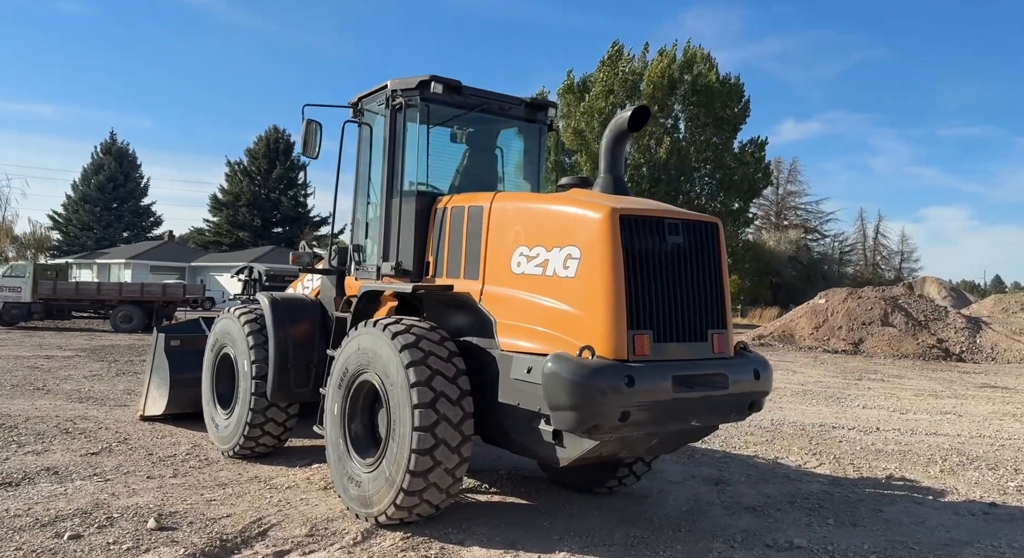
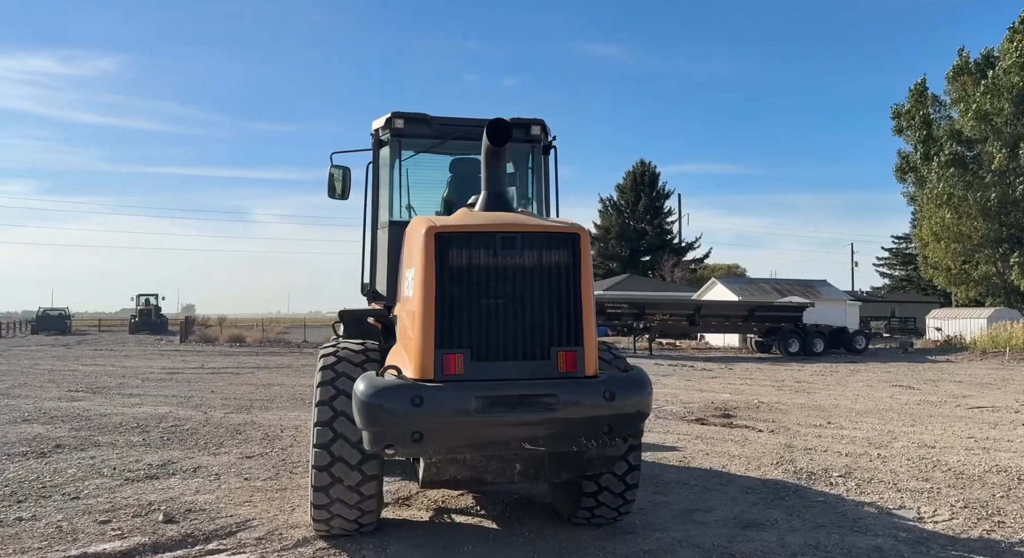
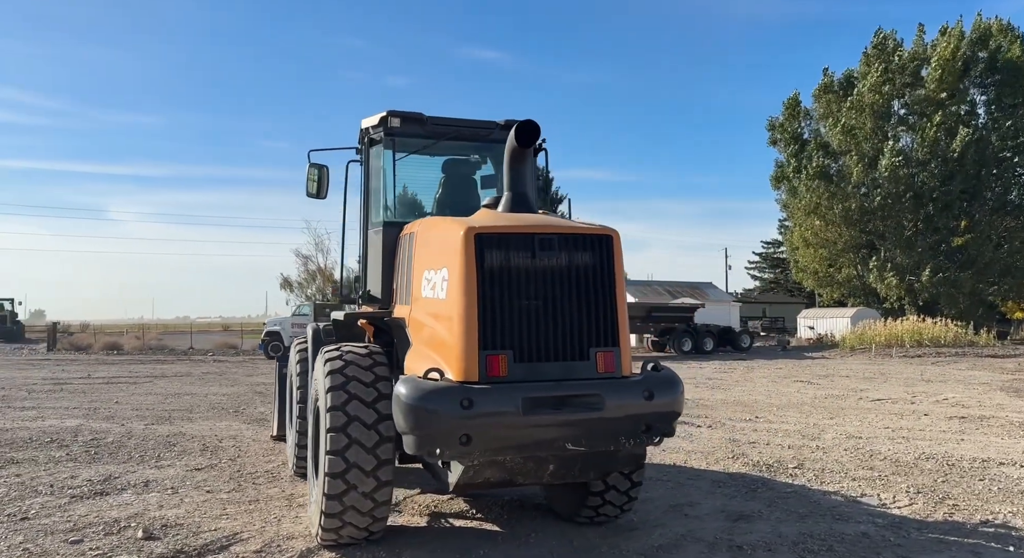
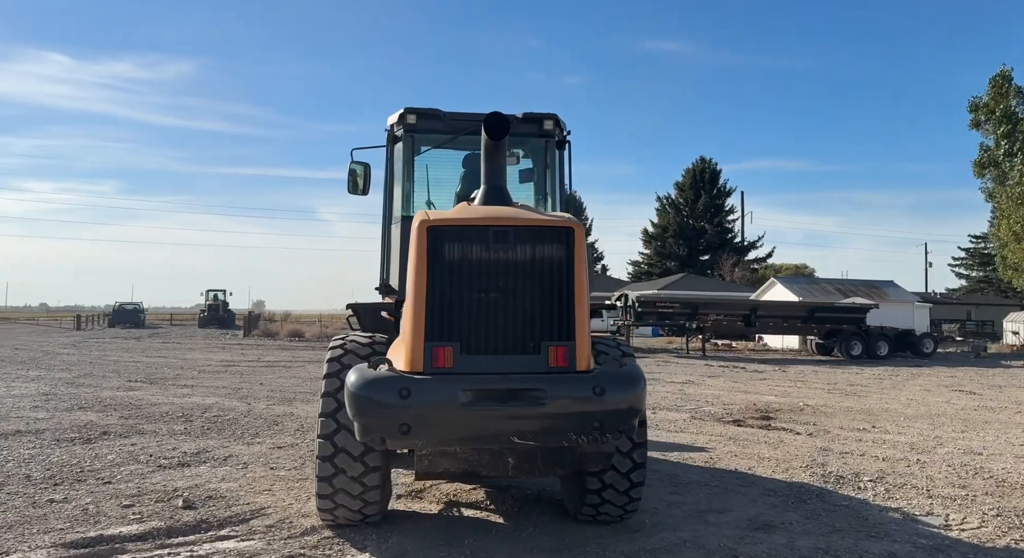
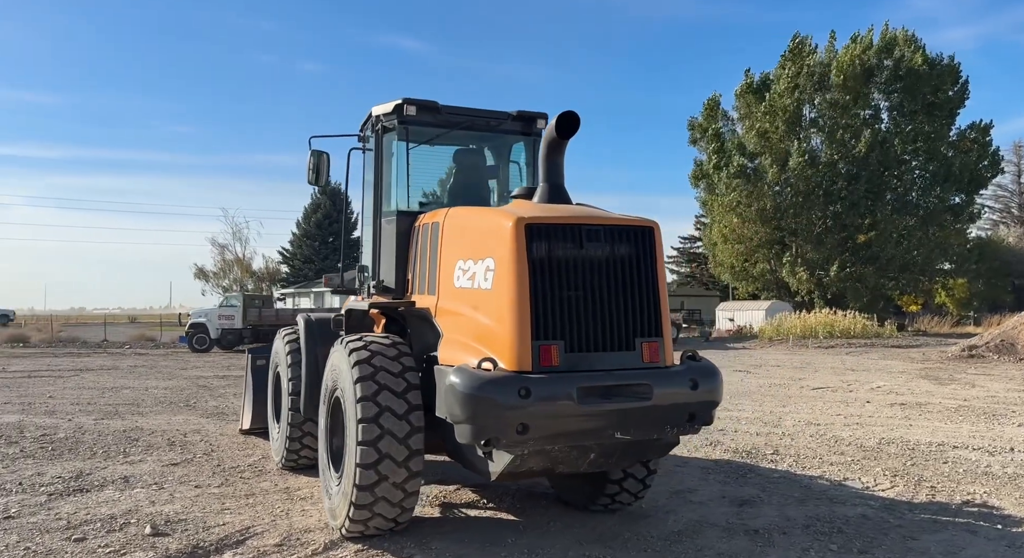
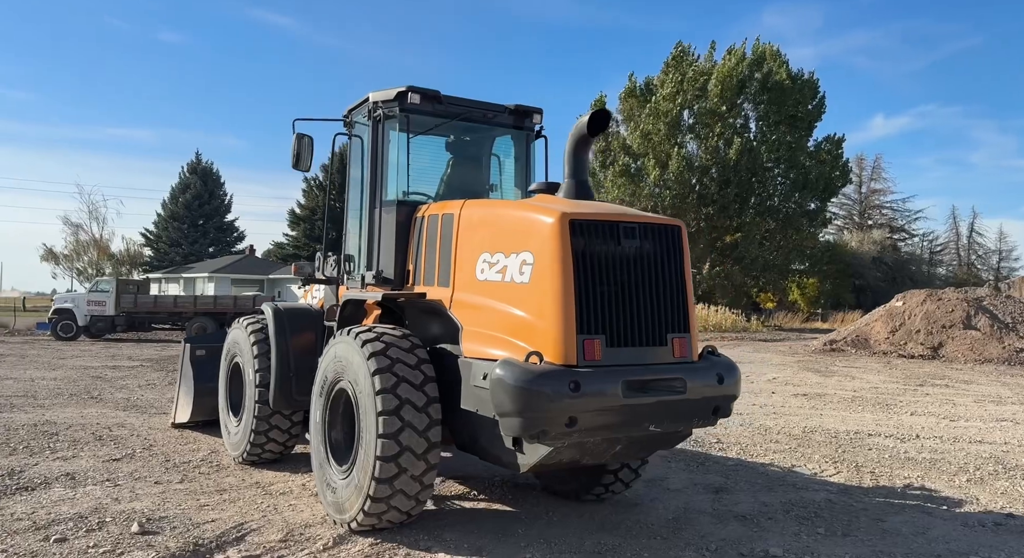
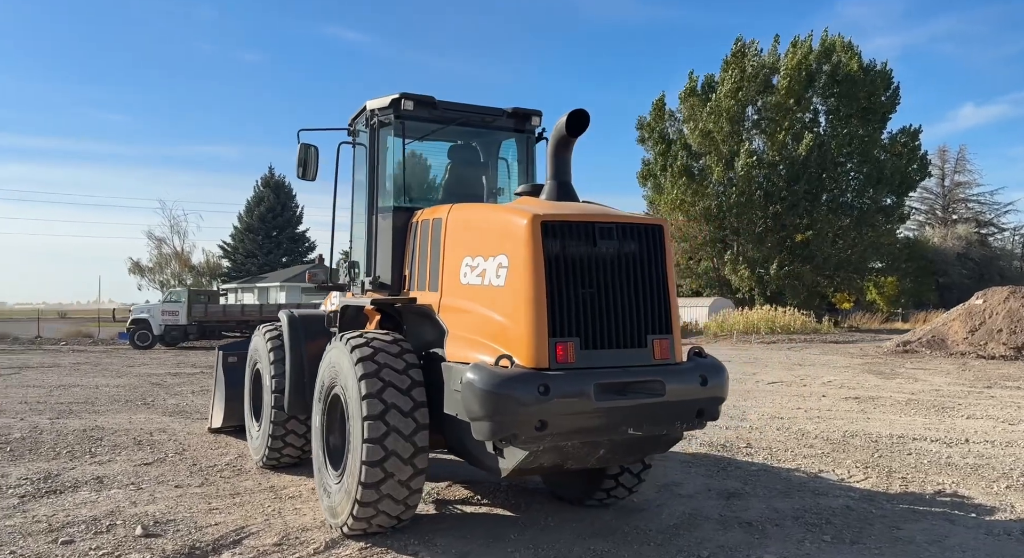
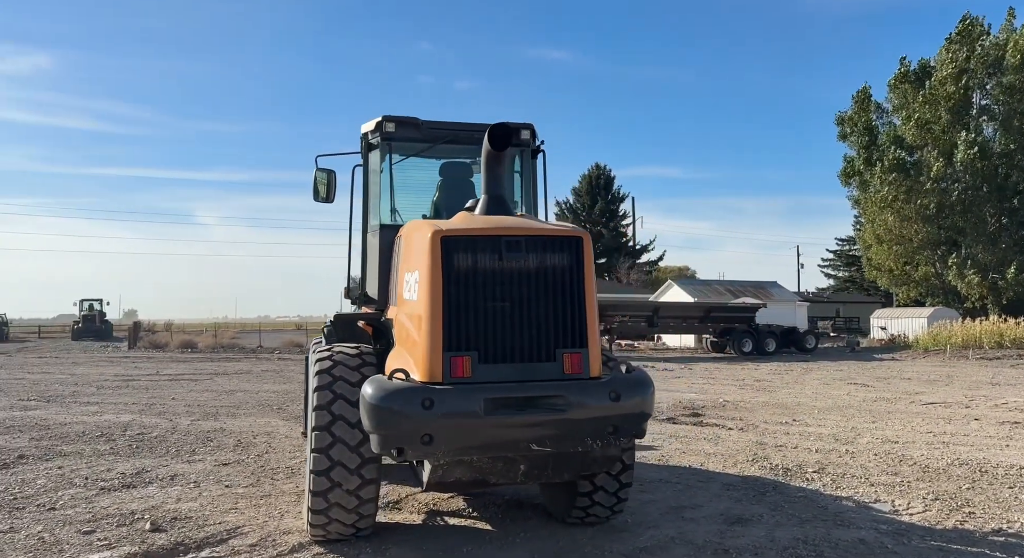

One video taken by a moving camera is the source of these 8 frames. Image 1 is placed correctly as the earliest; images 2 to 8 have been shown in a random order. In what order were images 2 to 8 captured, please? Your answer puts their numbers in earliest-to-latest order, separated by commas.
6, 7, 5, 3, 8, 2, 4
